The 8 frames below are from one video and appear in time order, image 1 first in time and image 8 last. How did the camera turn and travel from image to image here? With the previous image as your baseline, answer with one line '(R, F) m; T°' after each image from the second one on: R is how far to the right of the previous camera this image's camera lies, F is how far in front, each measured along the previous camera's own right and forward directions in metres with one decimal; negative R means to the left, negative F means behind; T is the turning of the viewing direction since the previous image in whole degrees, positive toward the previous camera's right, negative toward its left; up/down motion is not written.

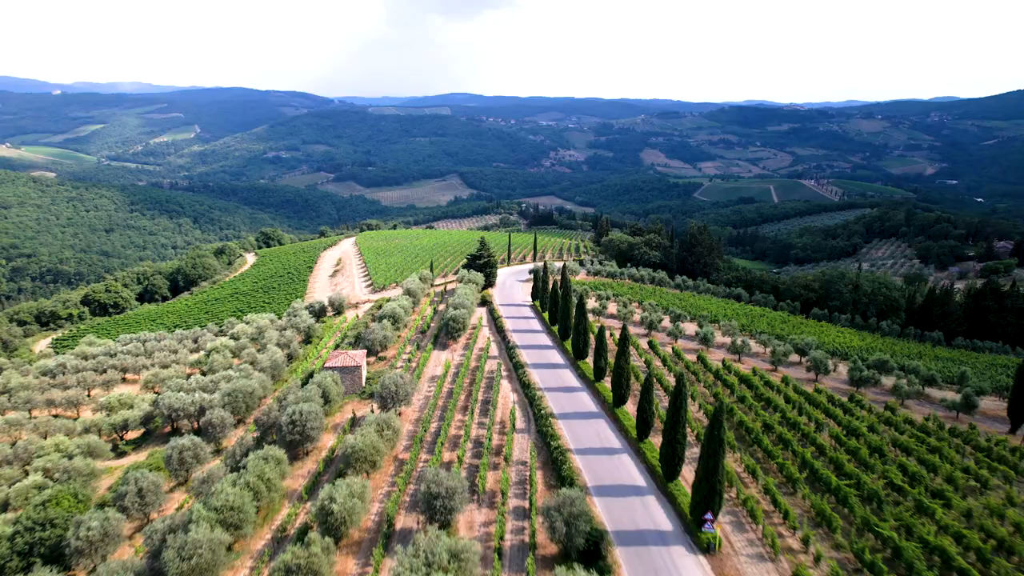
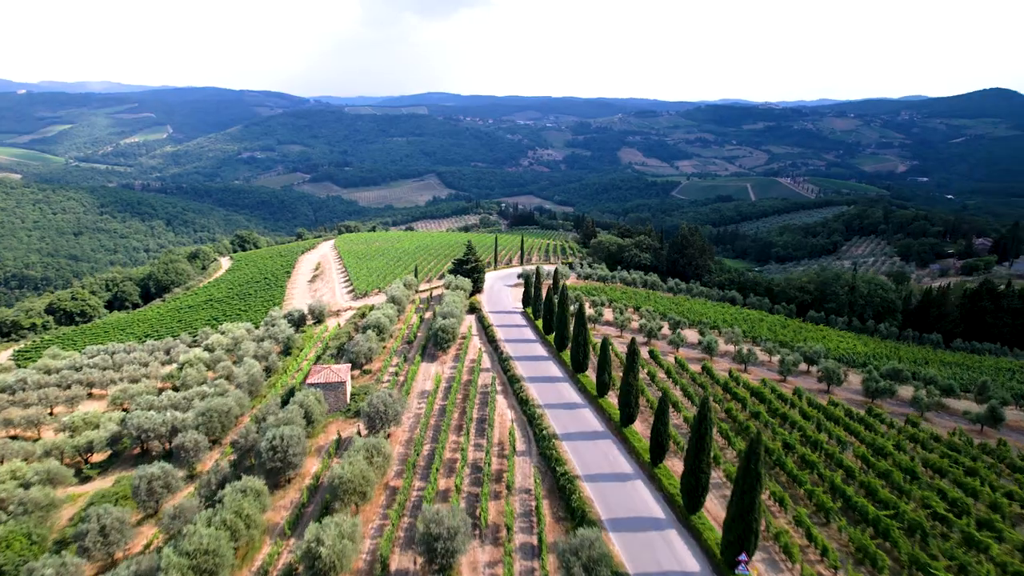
(-0.8, +2.1) m; +2°
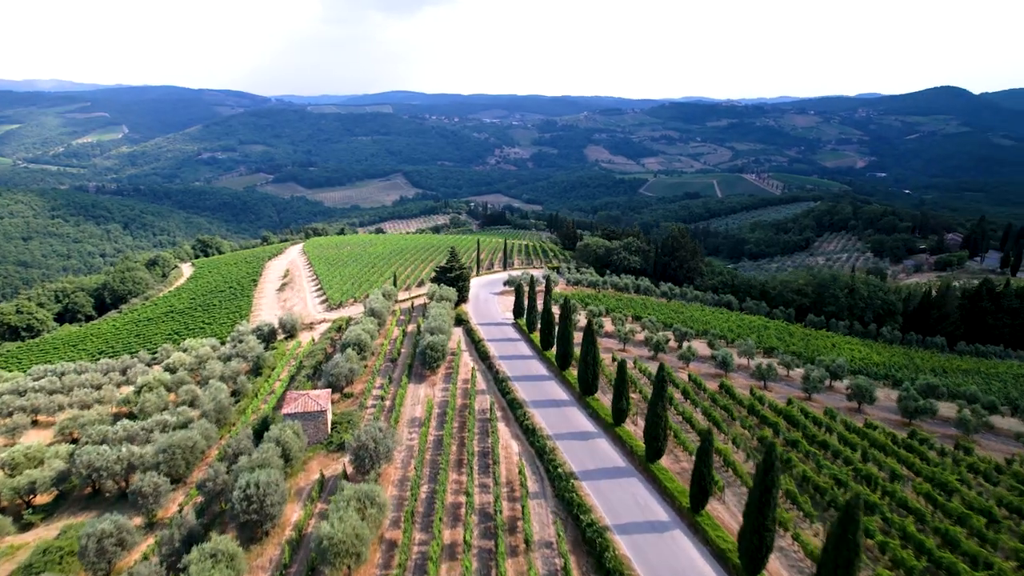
(-1.4, +3.3) m; +3°
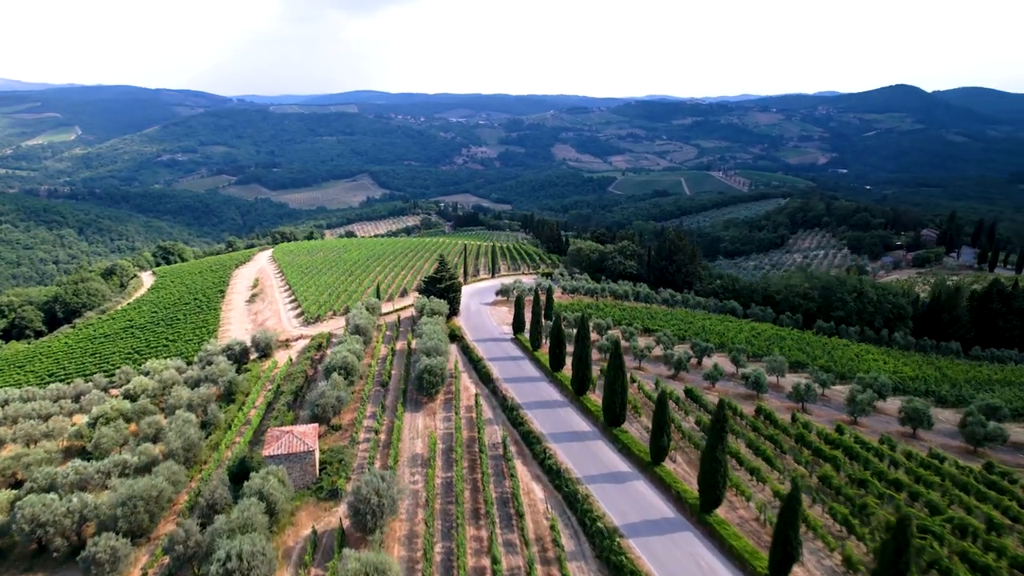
(-1.8, +3.6) m; +3°
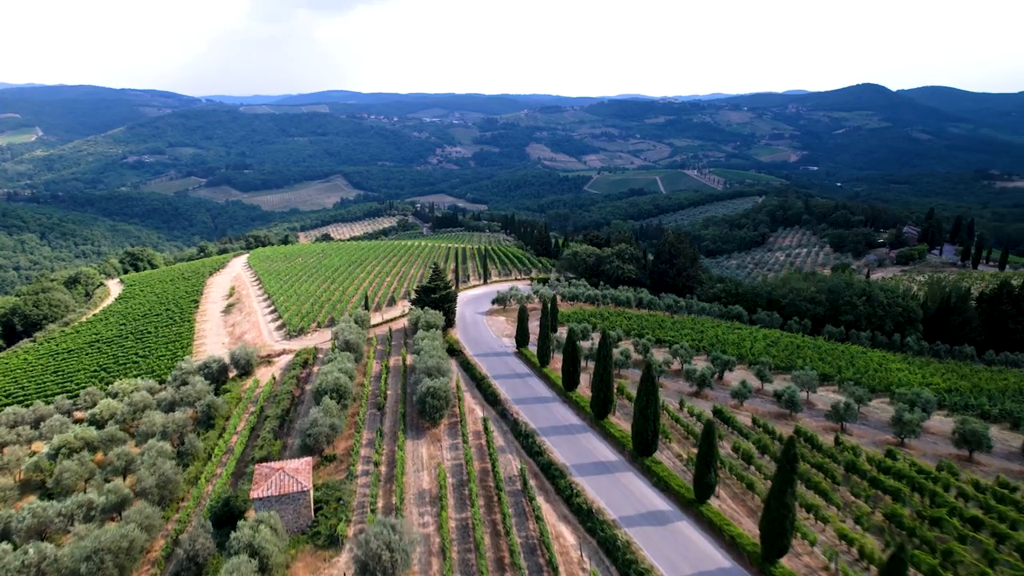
(-1.5, +2.8) m; +2°
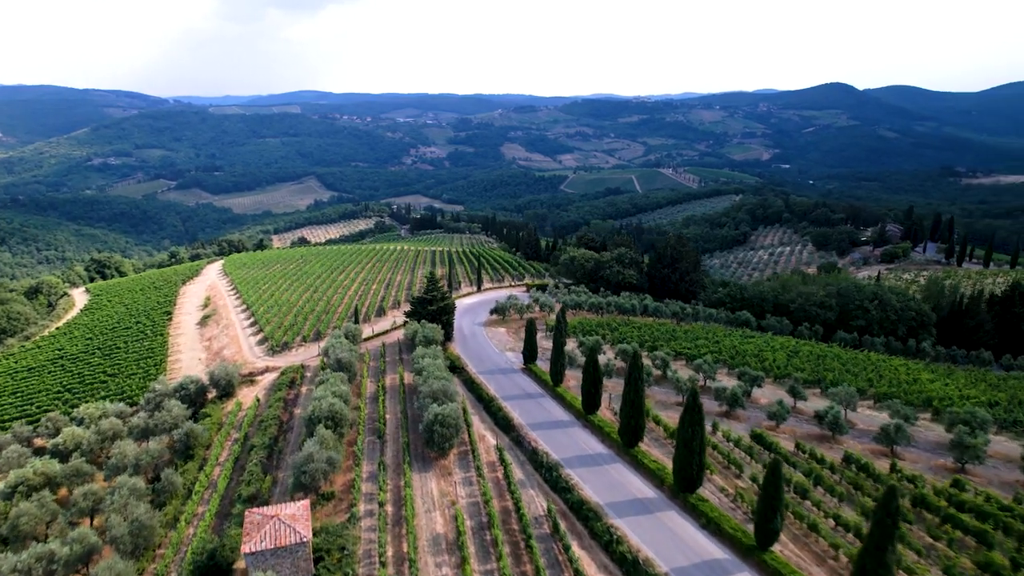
(-1.6, +2.8) m; +2°
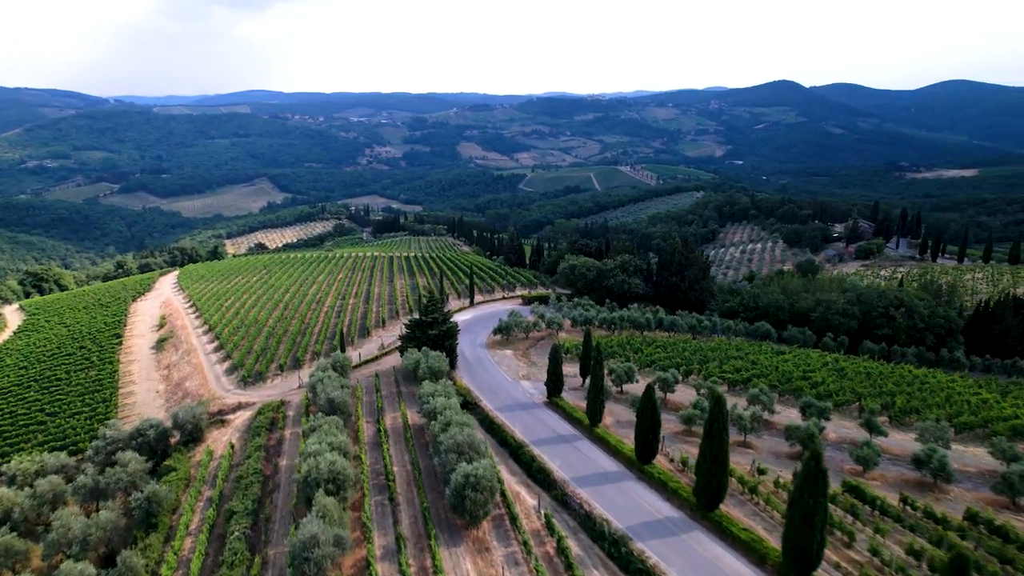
(-2.7, +4.7) m; +4°
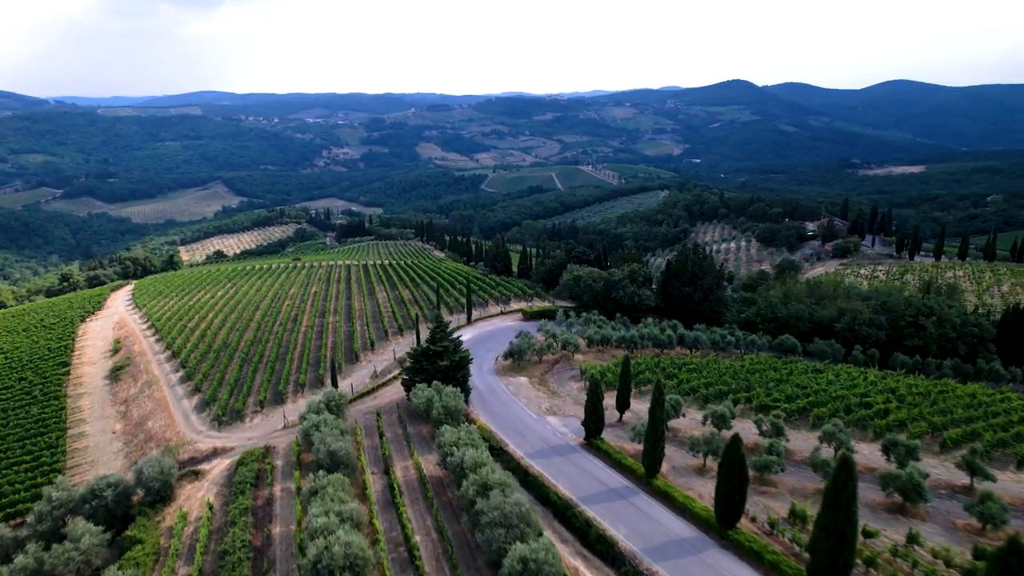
(-2.6, +4.3) m; +3°
